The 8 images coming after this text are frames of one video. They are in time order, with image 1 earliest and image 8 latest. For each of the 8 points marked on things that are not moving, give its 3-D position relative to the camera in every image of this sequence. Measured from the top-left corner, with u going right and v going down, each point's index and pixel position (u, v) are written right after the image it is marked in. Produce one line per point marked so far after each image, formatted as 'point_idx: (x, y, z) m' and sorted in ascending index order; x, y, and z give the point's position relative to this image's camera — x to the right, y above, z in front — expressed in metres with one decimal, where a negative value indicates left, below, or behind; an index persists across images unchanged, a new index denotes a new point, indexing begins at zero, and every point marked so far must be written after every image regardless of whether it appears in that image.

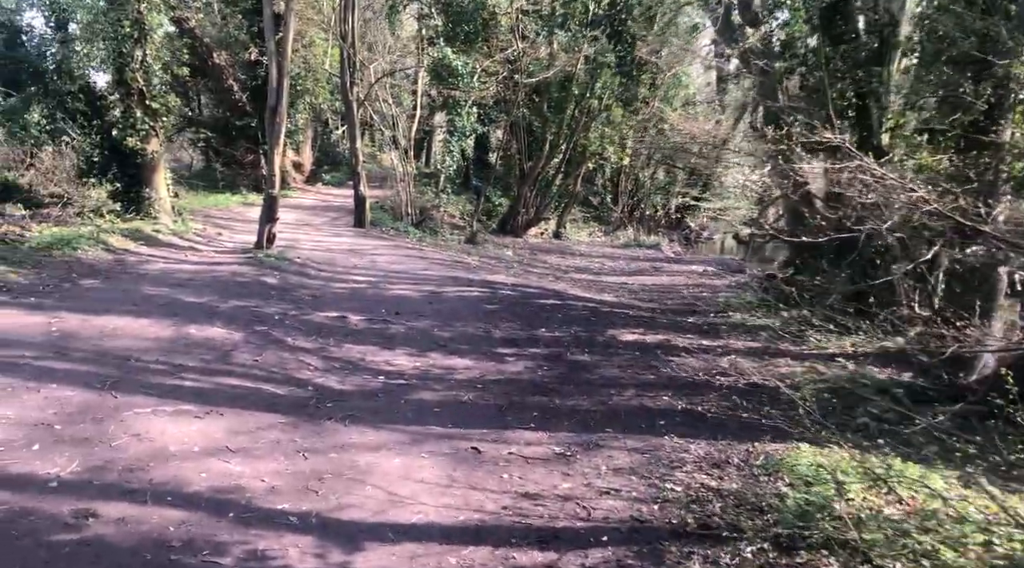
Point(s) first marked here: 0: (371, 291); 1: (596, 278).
0: (-2.3, -0.1, +12.5) m
1: (+1.9, +0.1, +18.0) m
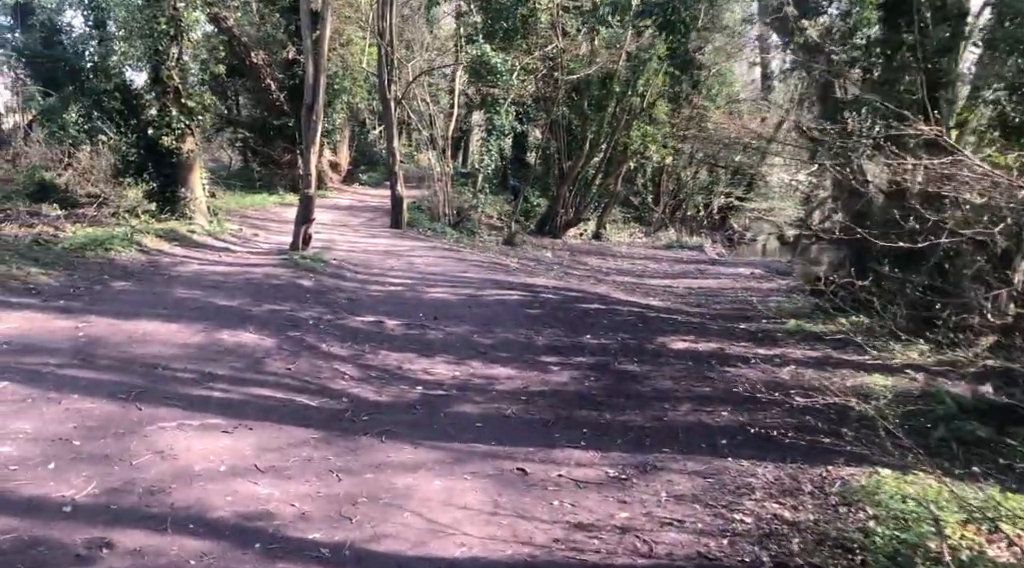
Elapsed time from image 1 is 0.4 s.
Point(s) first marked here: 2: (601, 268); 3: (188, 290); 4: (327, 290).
0: (-1.6, -0.2, +12.1) m
1: (+2.8, +0.1, +17.5) m
2: (+2.2, +0.4, +19.2) m
3: (-4.2, -0.1, +10.1) m
4: (-2.7, -0.1, +11.6) m
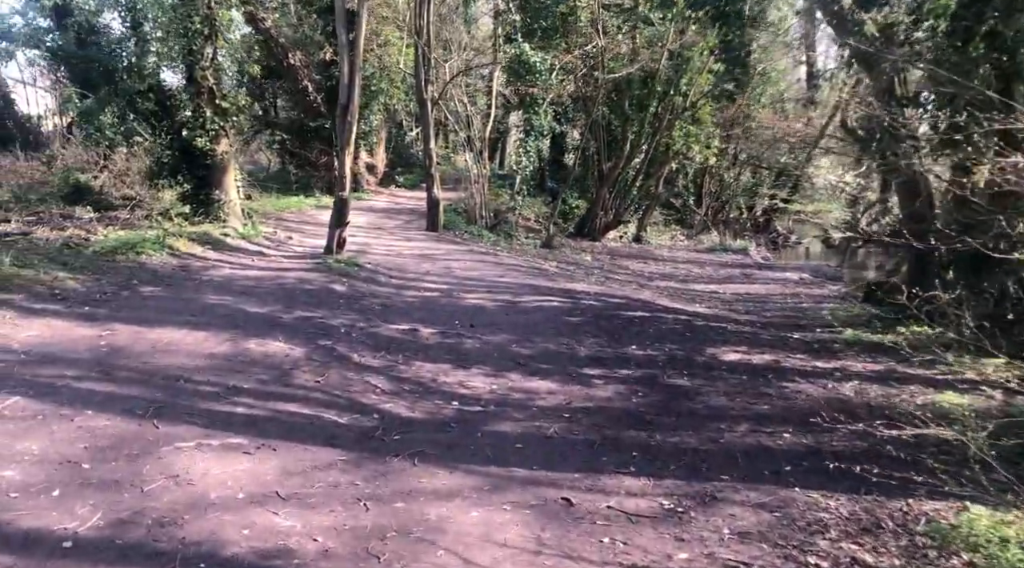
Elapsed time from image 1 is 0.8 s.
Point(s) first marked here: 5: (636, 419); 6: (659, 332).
0: (-1.0, -0.2, +11.6) m
1: (+3.7, -0.1, +16.8) m
2: (+3.1, +0.3, +18.6) m
3: (-3.7, -0.1, +9.8) m
4: (-2.2, -0.2, +11.2) m
5: (+1.1, -1.2, +6.8) m
6: (+1.9, -0.6, +10.2) m
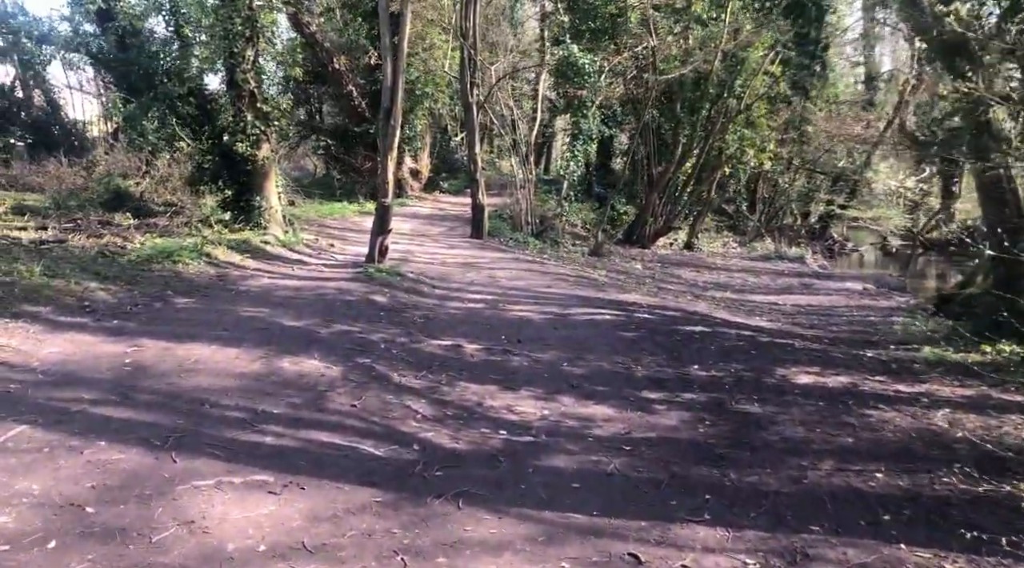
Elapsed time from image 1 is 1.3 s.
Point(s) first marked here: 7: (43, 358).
0: (-0.3, -0.4, +11.0) m
1: (+4.7, -0.3, +15.9) m
2: (+4.2, 0.0, +17.8) m
3: (-3.1, -0.3, +9.3) m
4: (-1.5, -0.3, +10.6) m
5: (+1.5, -1.3, +6.0) m
6: (+2.5, -0.8, +9.4) m
7: (-3.9, -0.6, +6.5) m
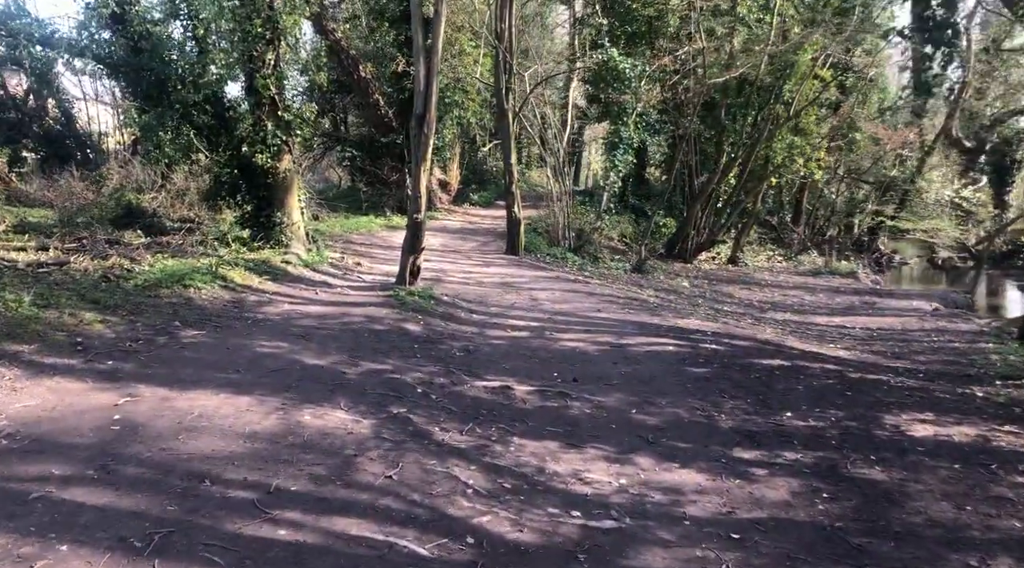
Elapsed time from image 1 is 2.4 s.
0: (+0.3, -0.7, +9.8) m
1: (+5.4, -0.7, +14.5) m
2: (+5.0, -0.4, +16.4) m
3: (-2.5, -0.6, +8.2) m
4: (-0.9, -0.7, +9.4) m
5: (+2.0, -1.6, +4.7) m
6: (+3.1, -1.1, +8.1) m
7: (-3.5, -0.9, +5.4) m
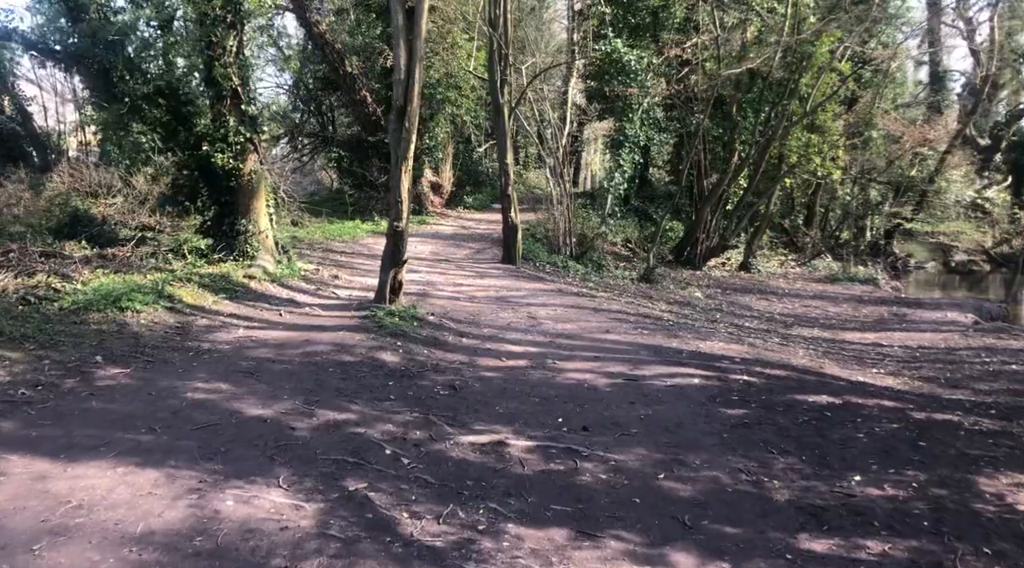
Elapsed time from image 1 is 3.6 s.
0: (+0.2, -1.0, +8.2) m
1: (+5.4, -0.9, +13.0) m
2: (+4.9, -0.6, +14.9) m
3: (-2.6, -0.8, +6.6) m
4: (-0.9, -0.9, +7.9) m
5: (+1.9, -1.8, +3.2) m
6: (+3.1, -1.3, +6.6) m
7: (-3.5, -1.1, +3.9) m
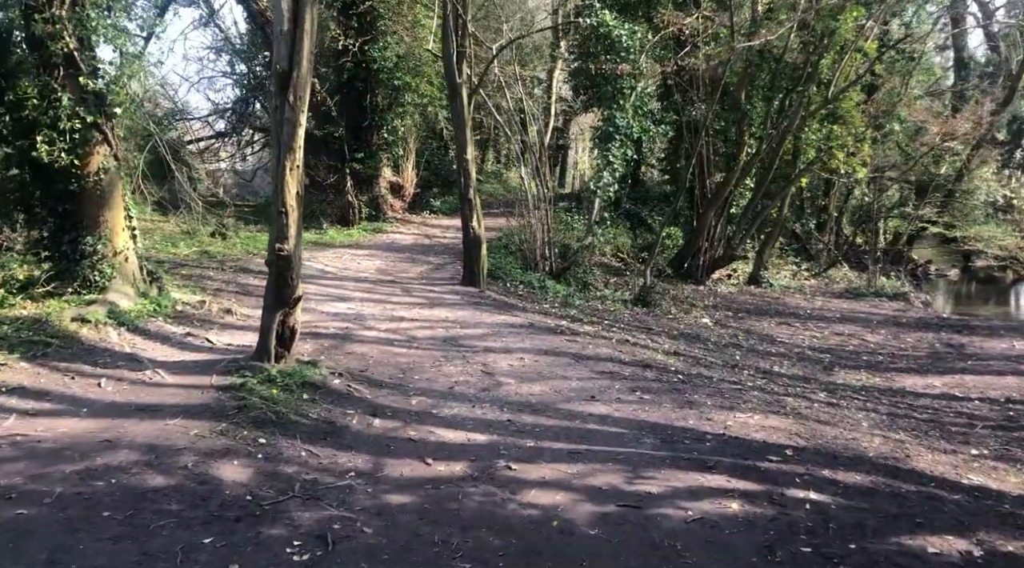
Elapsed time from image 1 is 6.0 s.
0: (-0.3, -1.4, +5.0) m
1: (+4.8, -1.3, +9.9) m
2: (+4.4, -1.0, +11.7) m
3: (-3.1, -1.3, +3.4) m
4: (-1.4, -1.3, +4.7) m
5: (+1.5, -2.2, 0.0) m
6: (+2.6, -1.7, +3.4) m
7: (-3.9, -1.6, +0.6) m
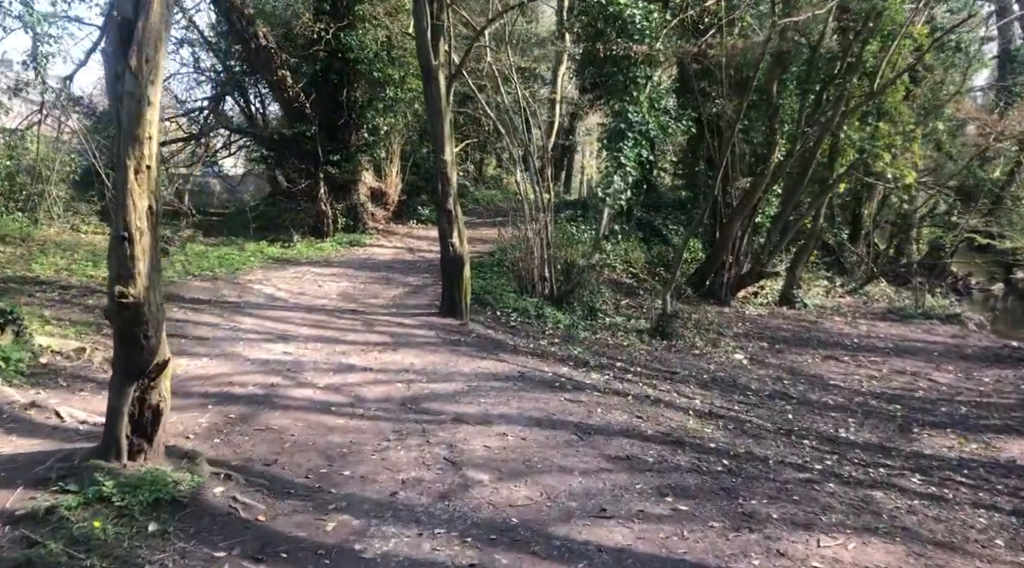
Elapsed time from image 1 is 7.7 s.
0: (-0.5, -1.7, +2.7) m
1: (+4.6, -1.7, +7.5) m
2: (+4.2, -1.4, +9.3) m
3: (-3.3, -1.6, +1.0) m
4: (-1.6, -1.7, +2.3) m
5: (+1.3, -2.5, -2.4) m
6: (+2.4, -2.1, +1.0) m
7: (-4.2, -1.9, -1.7) m
